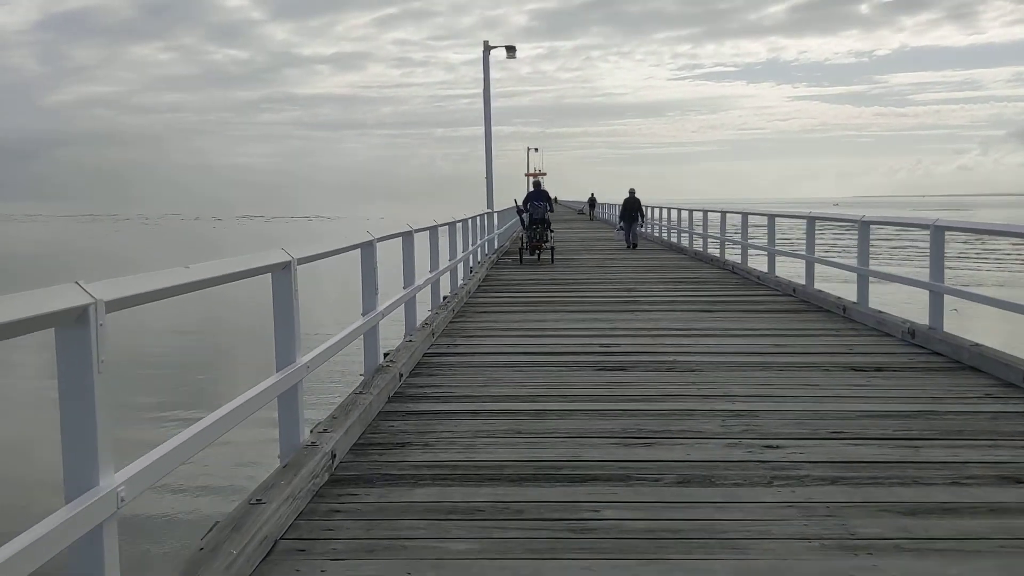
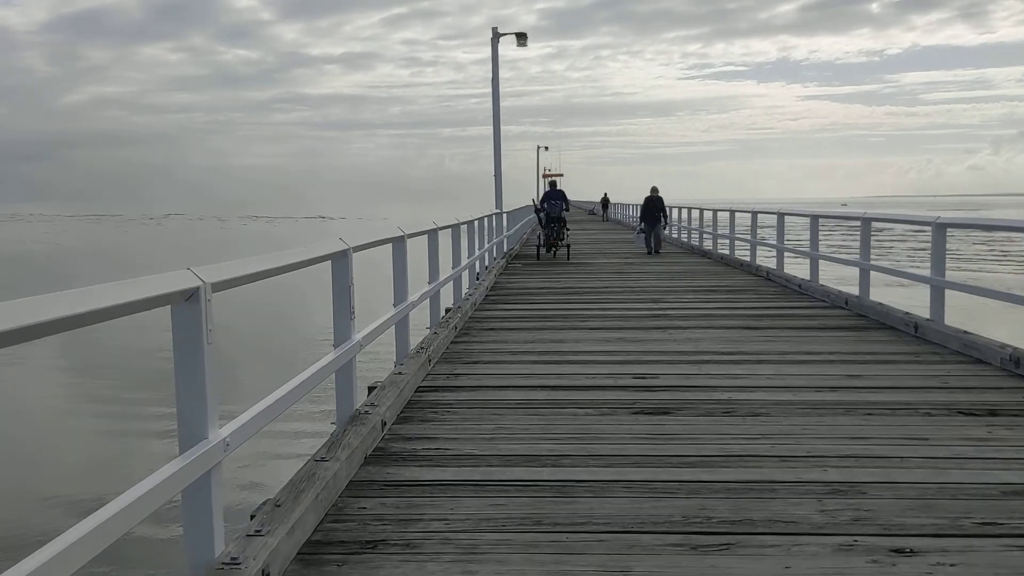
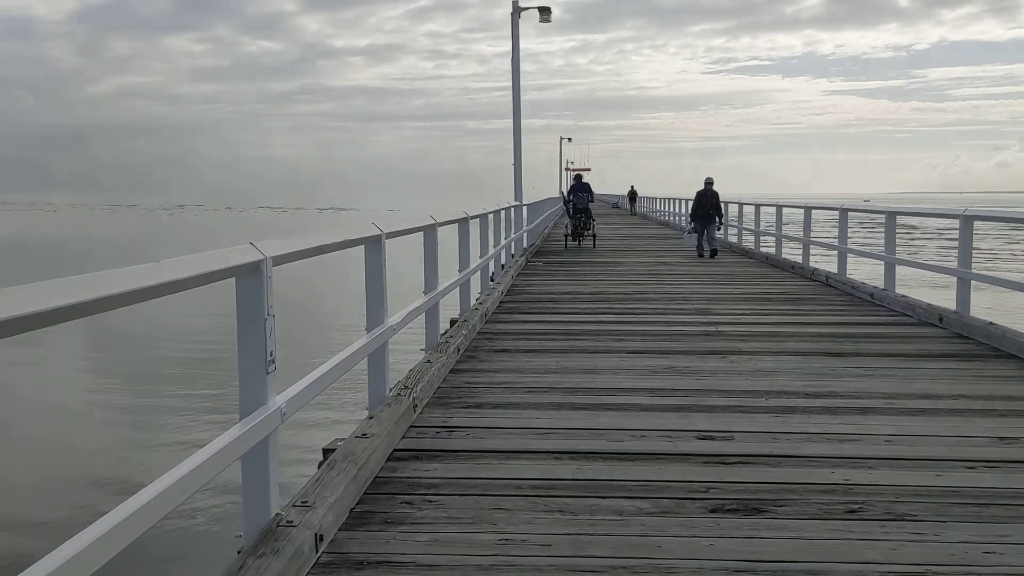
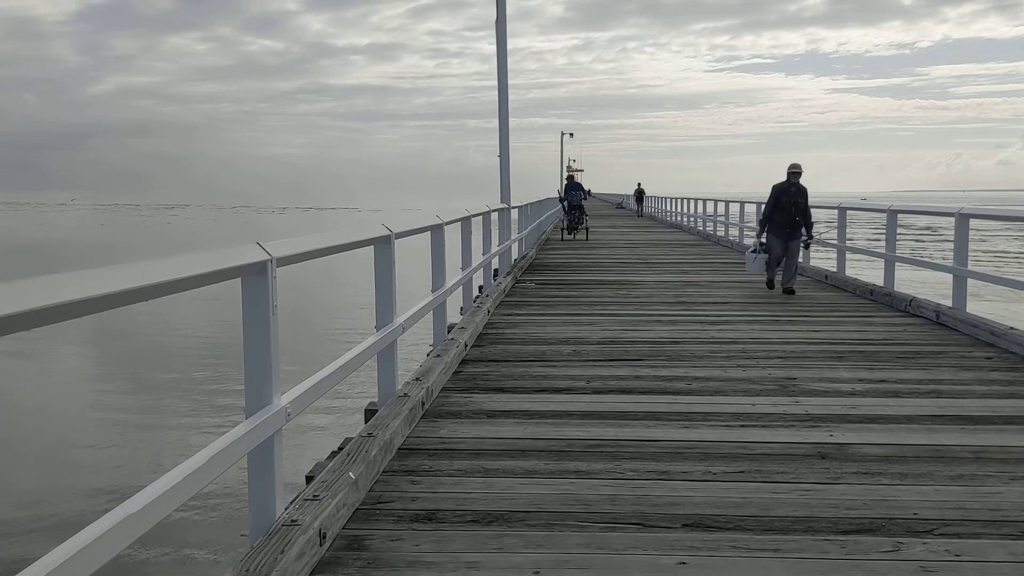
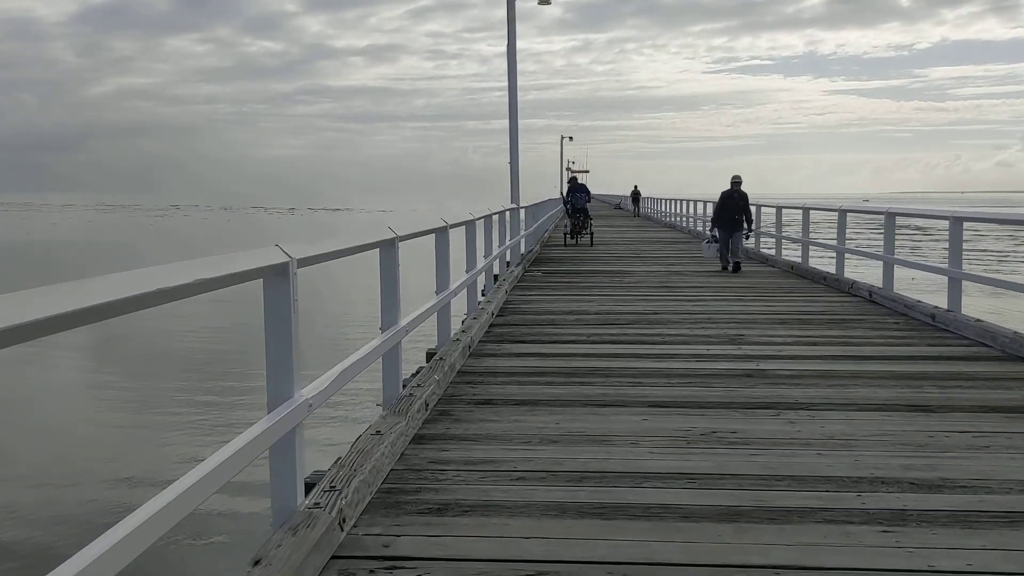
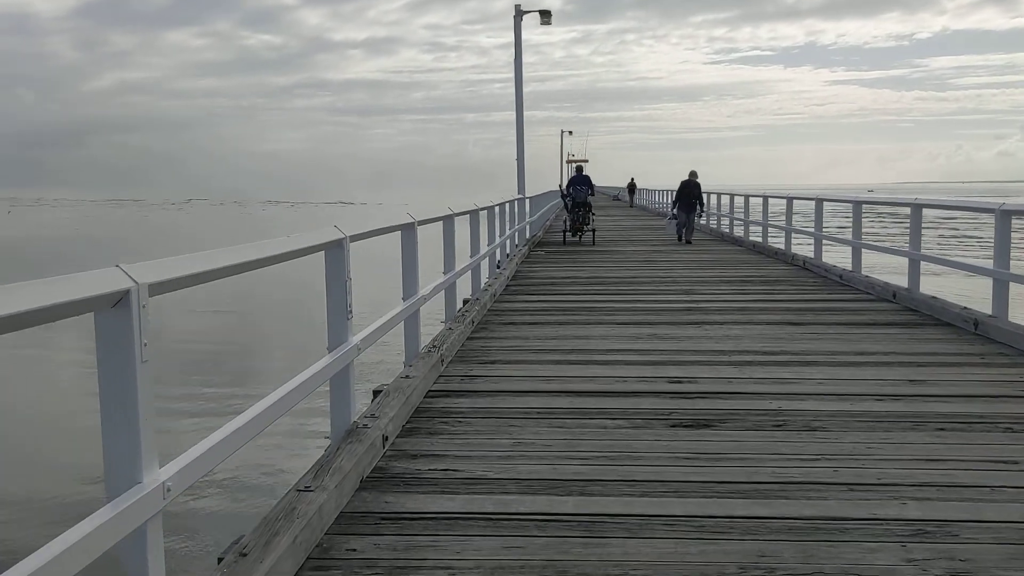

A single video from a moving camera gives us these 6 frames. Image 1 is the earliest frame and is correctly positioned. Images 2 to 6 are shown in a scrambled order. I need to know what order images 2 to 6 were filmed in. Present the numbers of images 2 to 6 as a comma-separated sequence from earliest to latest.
2, 6, 3, 5, 4
